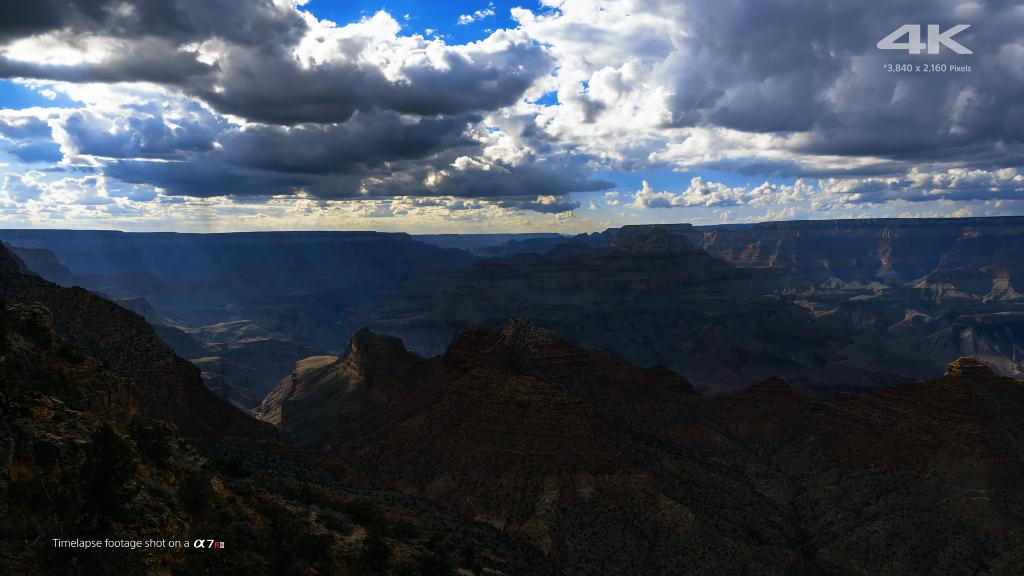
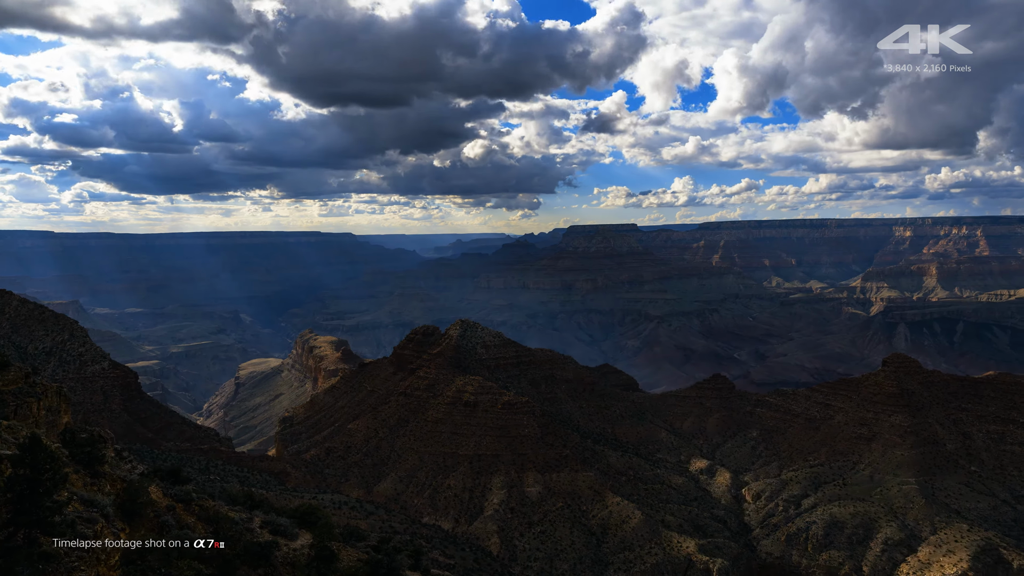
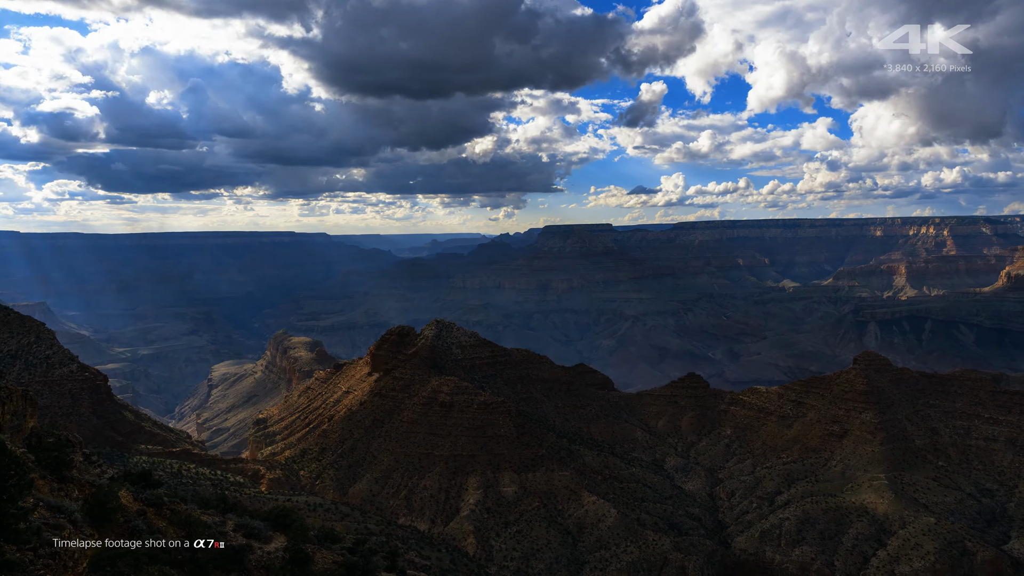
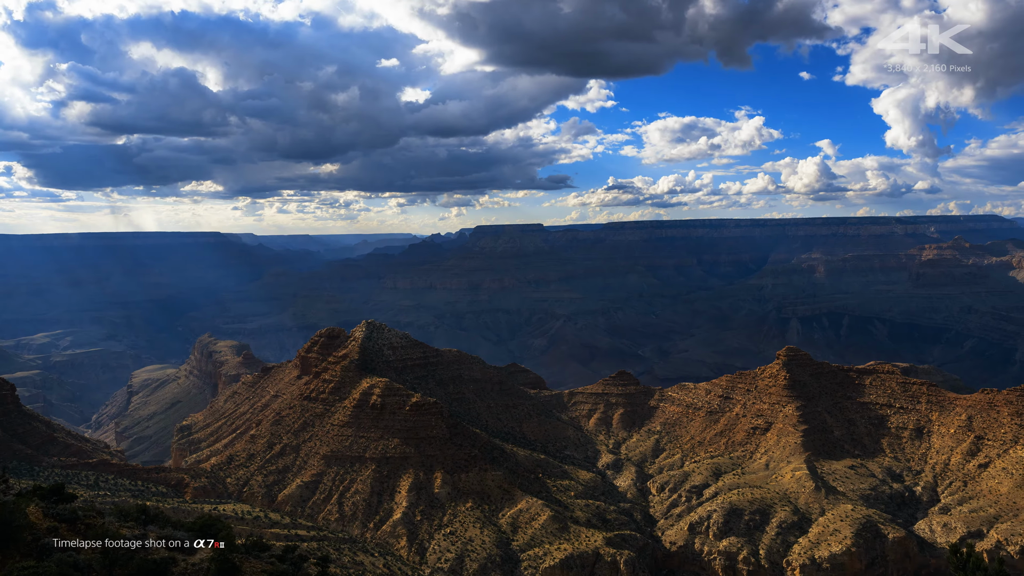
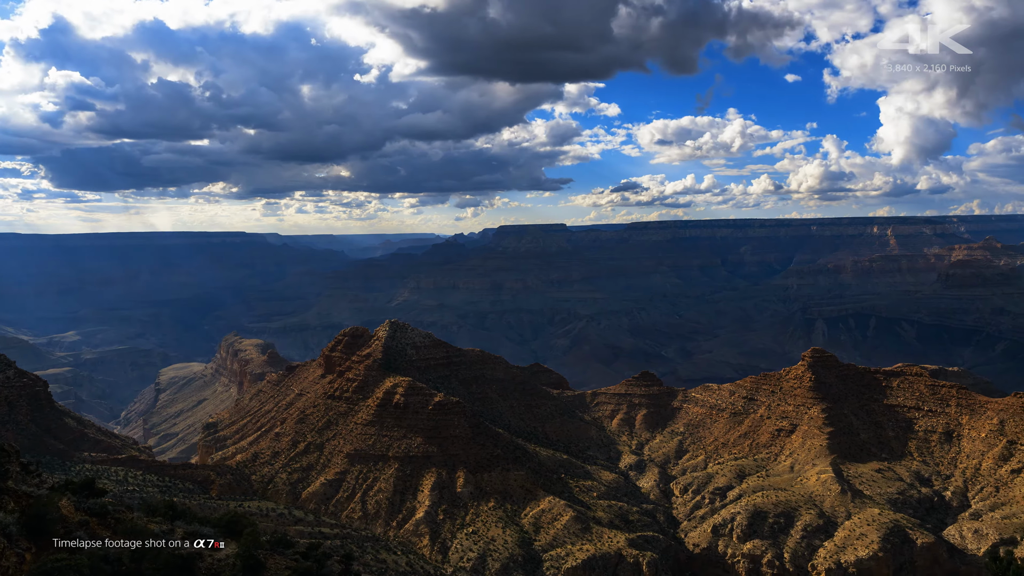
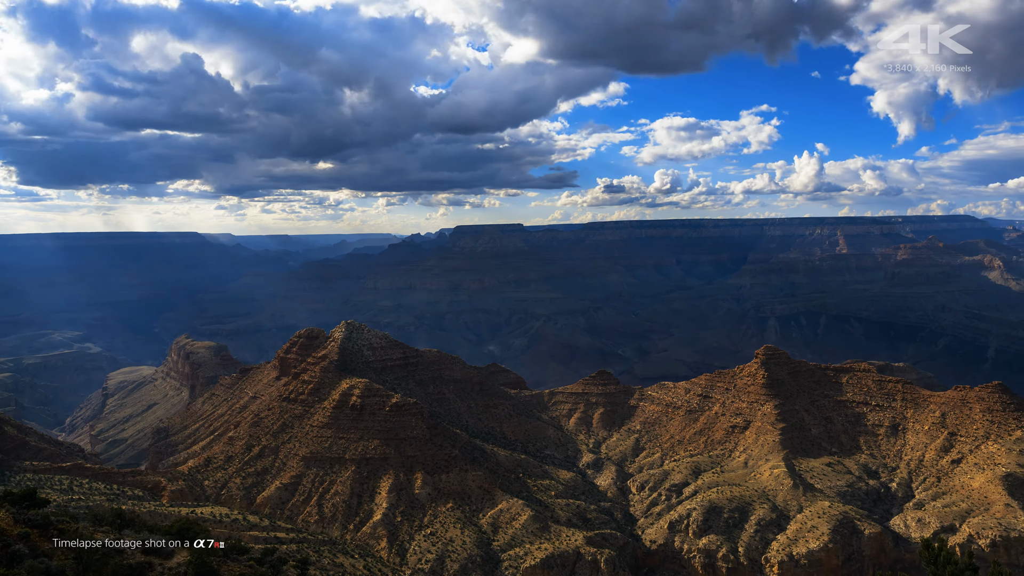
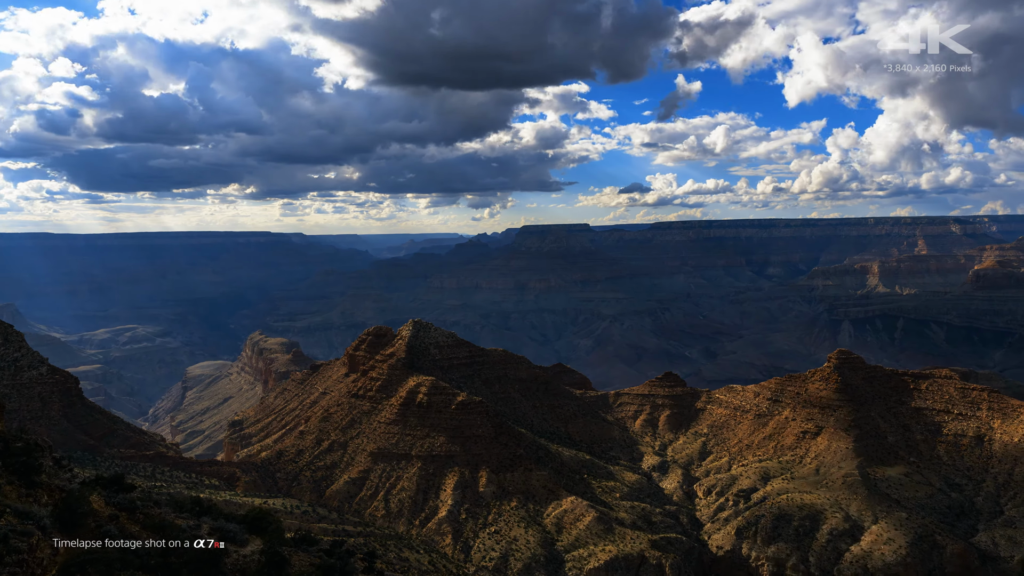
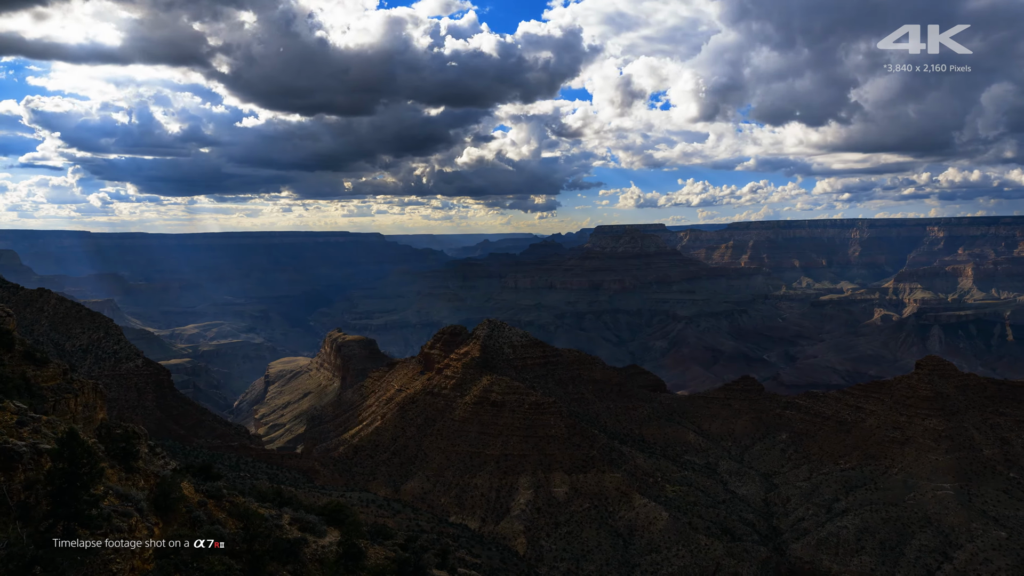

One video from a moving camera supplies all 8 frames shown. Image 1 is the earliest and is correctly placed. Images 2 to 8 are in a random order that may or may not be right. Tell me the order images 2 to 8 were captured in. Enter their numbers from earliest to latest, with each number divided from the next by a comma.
8, 2, 3, 7, 5, 4, 6
